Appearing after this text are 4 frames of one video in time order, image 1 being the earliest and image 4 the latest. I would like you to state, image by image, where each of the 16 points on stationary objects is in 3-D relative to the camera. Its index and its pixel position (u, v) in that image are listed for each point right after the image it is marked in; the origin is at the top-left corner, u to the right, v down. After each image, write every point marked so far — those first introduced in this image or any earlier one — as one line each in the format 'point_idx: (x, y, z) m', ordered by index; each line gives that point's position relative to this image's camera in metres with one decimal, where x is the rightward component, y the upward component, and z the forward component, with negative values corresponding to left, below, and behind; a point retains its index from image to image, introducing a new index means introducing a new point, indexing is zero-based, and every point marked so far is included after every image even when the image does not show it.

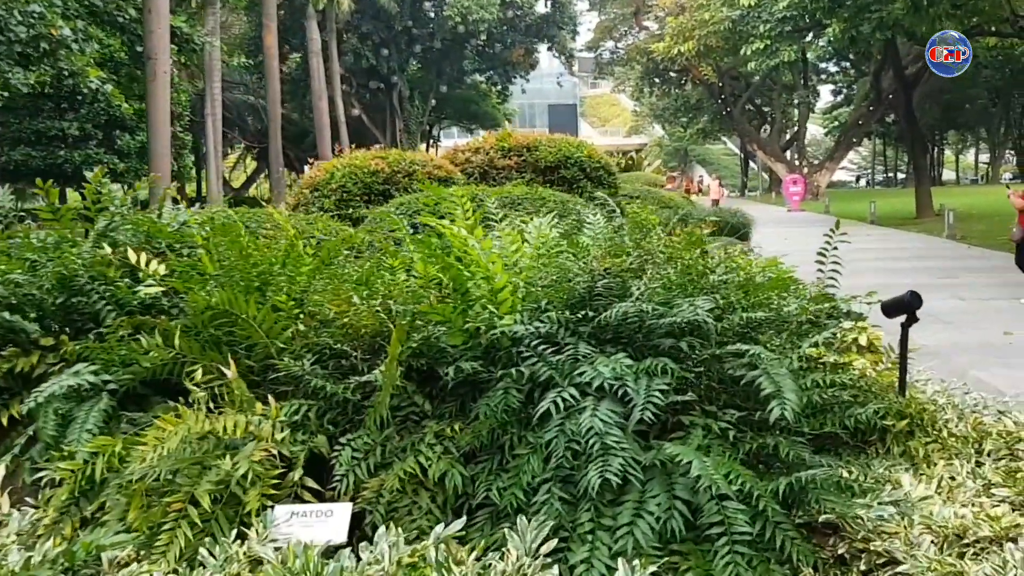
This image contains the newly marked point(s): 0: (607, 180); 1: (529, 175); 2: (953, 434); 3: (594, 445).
0: (+1.0, +1.1, +8.2) m
1: (+0.1, +1.2, +8.0) m
2: (+1.9, -0.6, +3.4) m
3: (+0.3, -0.5, +2.6) m
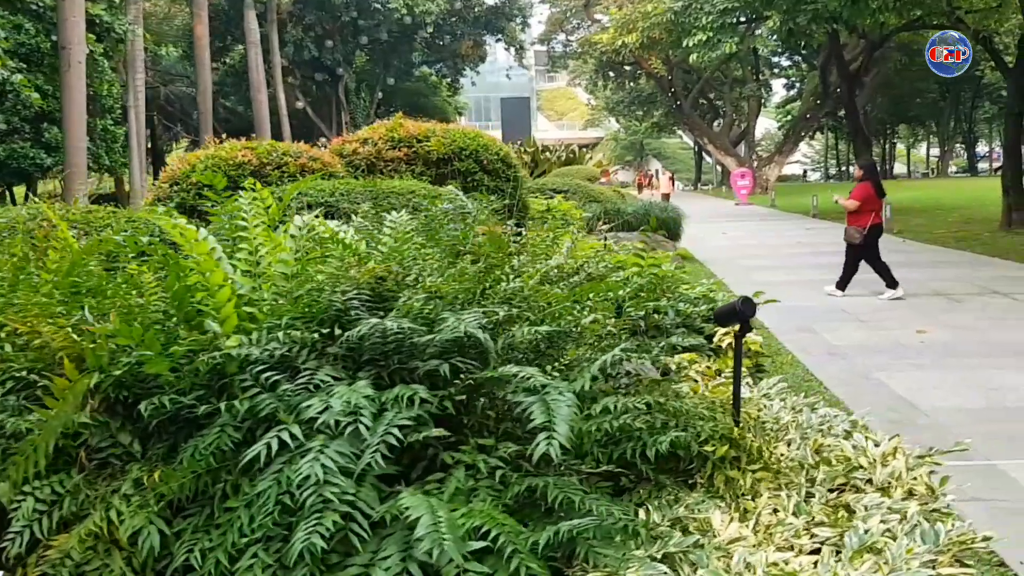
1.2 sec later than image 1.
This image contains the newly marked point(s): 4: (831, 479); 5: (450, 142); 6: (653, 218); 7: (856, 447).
0: (-0.1, +1.1, +7.8) m
1: (-0.9, +1.2, +7.5) m
2: (+1.0, -0.7, +2.9) m
3: (-0.5, -0.6, +2.1) m
4: (+1.2, -0.7, +2.8) m
5: (-0.6, +1.4, +7.7) m
6: (+2.4, +1.2, +13.3) m
7: (+1.3, -0.6, +3.0) m
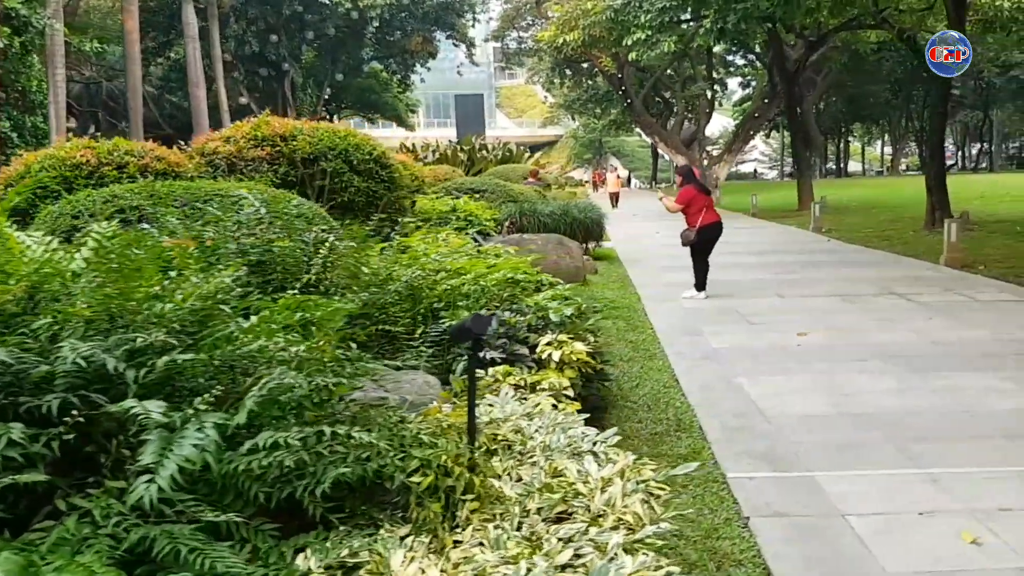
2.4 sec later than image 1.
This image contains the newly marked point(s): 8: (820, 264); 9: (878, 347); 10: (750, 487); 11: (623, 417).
0: (-1.3, +1.1, +7.5) m
1: (-2.1, +1.1, +7.2) m
2: (0.0, -0.7, +2.7) m
3: (-1.5, -0.6, +1.8) m
4: (+0.1, -0.8, +2.6) m
5: (-1.9, +1.4, +7.4) m
6: (+1.0, +1.2, +13.1) m
7: (+0.3, -0.7, +2.8) m
8: (+5.2, +0.4, +13.1) m
9: (+3.5, -0.6, +7.3) m
10: (+1.3, -1.1, +4.3) m
11: (+0.8, -0.9, +5.3) m
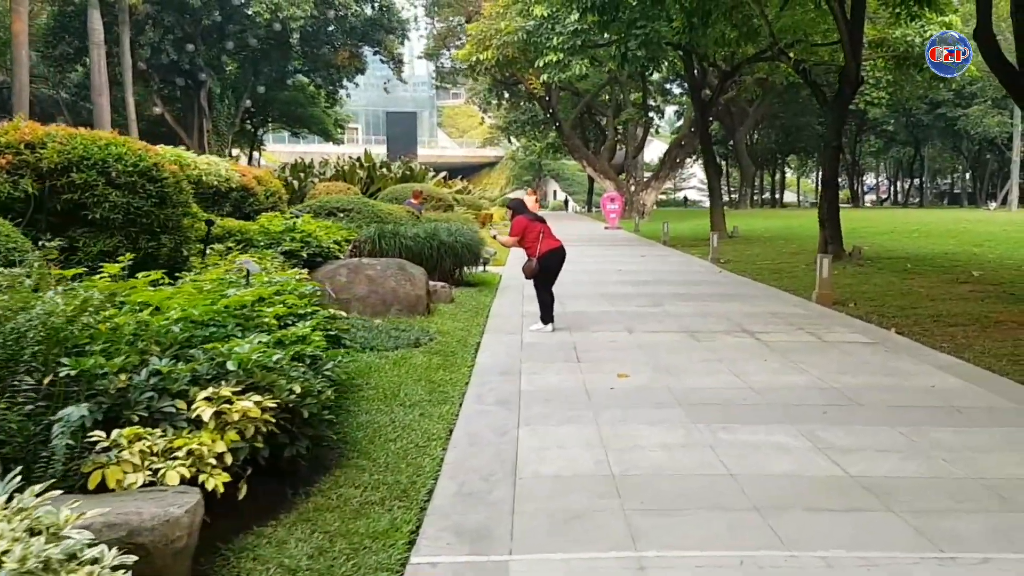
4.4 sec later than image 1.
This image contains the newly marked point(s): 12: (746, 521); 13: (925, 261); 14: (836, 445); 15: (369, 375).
0: (-3.2, +0.8, +6.7) m
1: (-4.0, +0.9, +6.4) m
2: (-1.6, -0.9, +2.0) m
3: (-3.1, -0.7, +0.9) m
4: (-1.5, -0.9, +1.9) m
5: (-3.7, +1.2, +6.5) m
6: (-1.2, +0.7, +12.4) m
7: (-1.4, -0.8, +2.1) m
8: (+2.9, -0.1, +12.6) m
9: (+1.6, -0.9, +6.7) m
10: (-0.4, -1.3, +3.6) m
11: (-1.0, -1.1, +4.6) m
12: (+1.2, -1.2, +4.1) m
13: (+9.3, +0.6, +17.5) m
14: (+2.2, -1.1, +5.3) m
15: (-1.3, -0.8, +6.8) m
